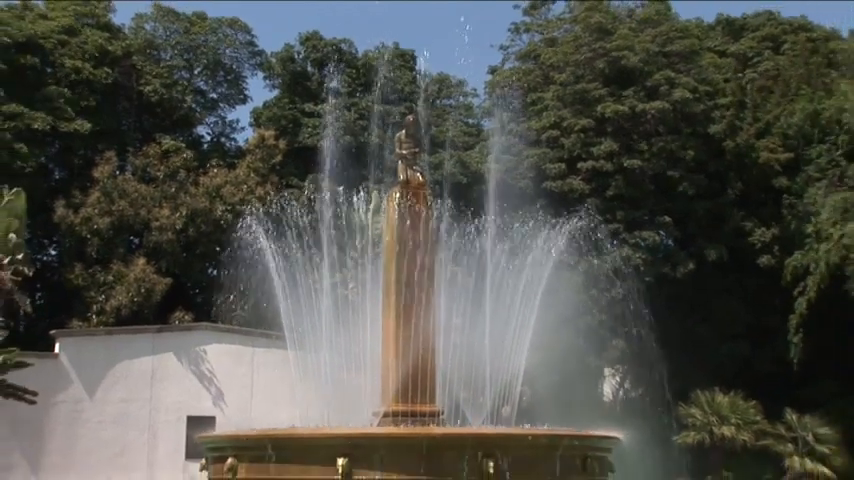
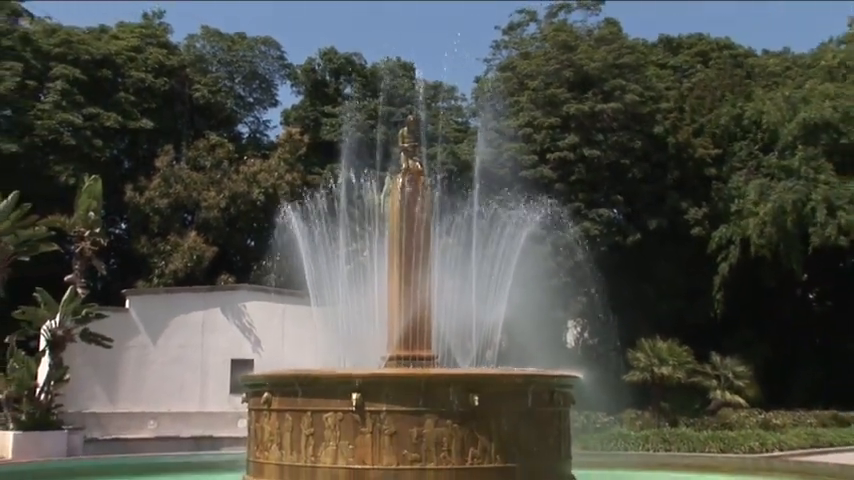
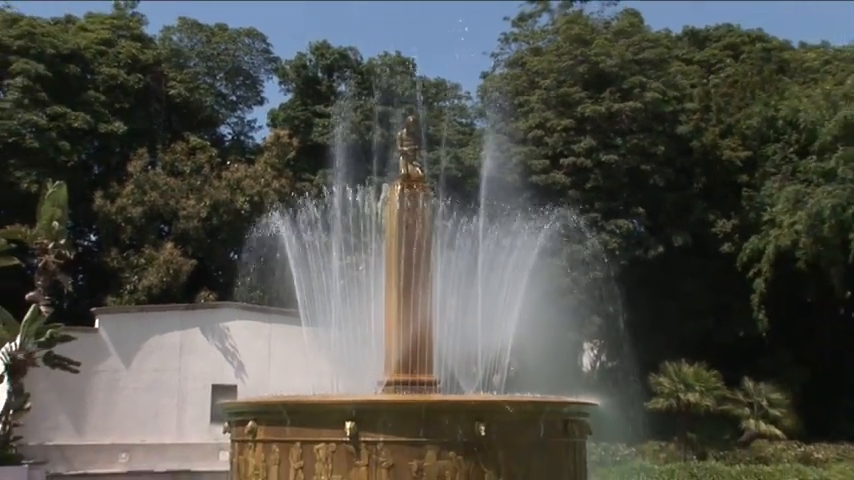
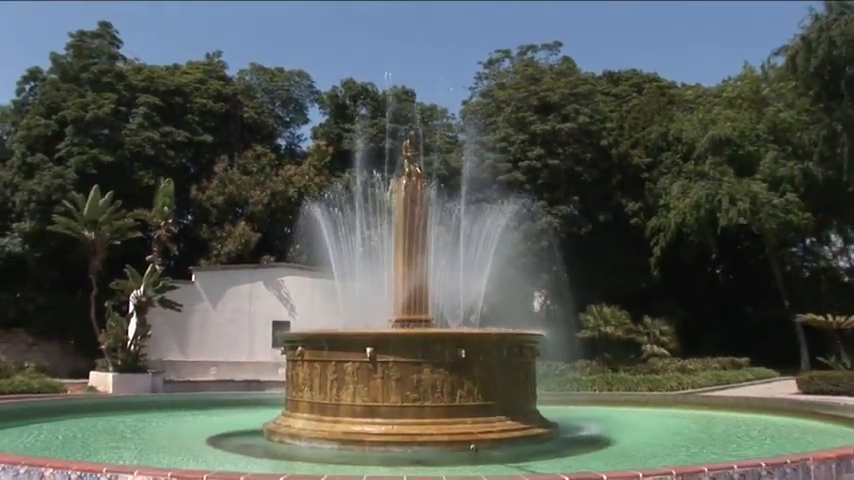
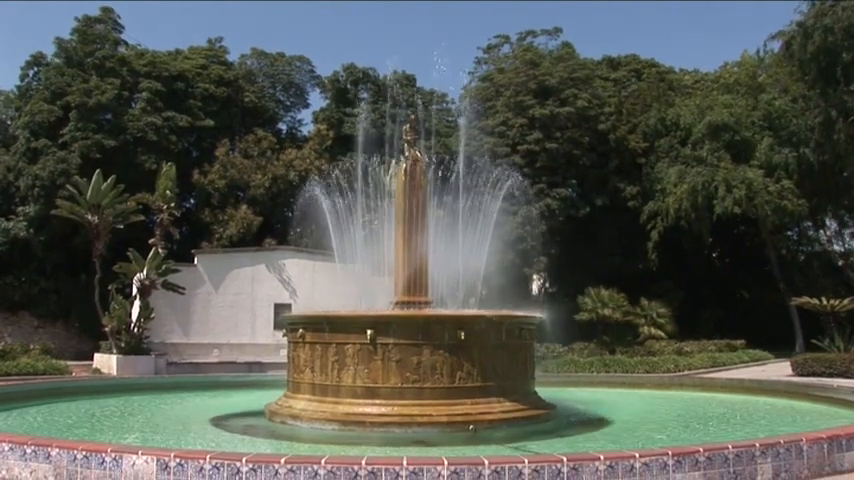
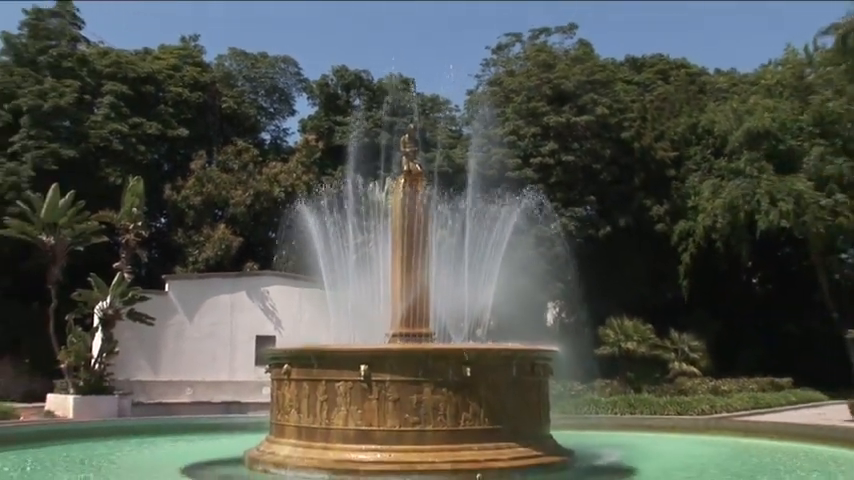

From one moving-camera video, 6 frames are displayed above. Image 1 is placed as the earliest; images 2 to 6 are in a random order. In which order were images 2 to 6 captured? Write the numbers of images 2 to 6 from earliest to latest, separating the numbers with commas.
3, 2, 6, 4, 5
